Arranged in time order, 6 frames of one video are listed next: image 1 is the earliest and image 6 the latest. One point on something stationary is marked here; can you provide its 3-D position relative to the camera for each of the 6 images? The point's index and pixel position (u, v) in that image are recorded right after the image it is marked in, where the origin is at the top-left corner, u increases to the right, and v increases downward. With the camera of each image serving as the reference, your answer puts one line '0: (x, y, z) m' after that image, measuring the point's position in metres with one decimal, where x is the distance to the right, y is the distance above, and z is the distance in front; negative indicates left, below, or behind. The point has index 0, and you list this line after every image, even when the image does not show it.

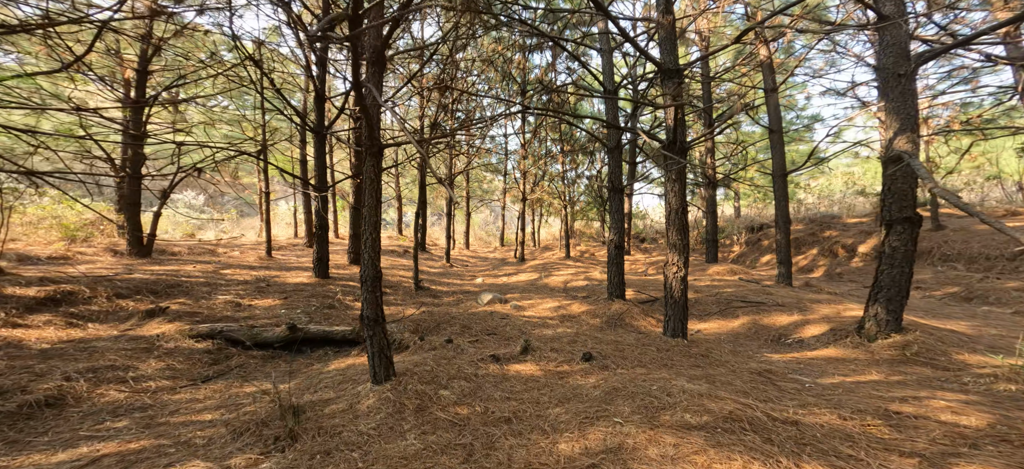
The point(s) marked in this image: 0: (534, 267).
0: (+0.6, -0.9, +11.5) m
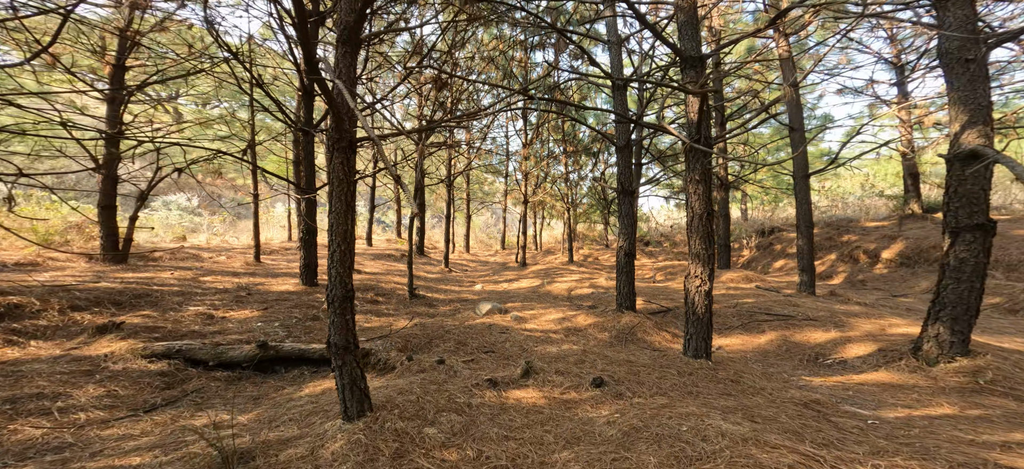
0: (+0.6, -1.0, +11.0) m
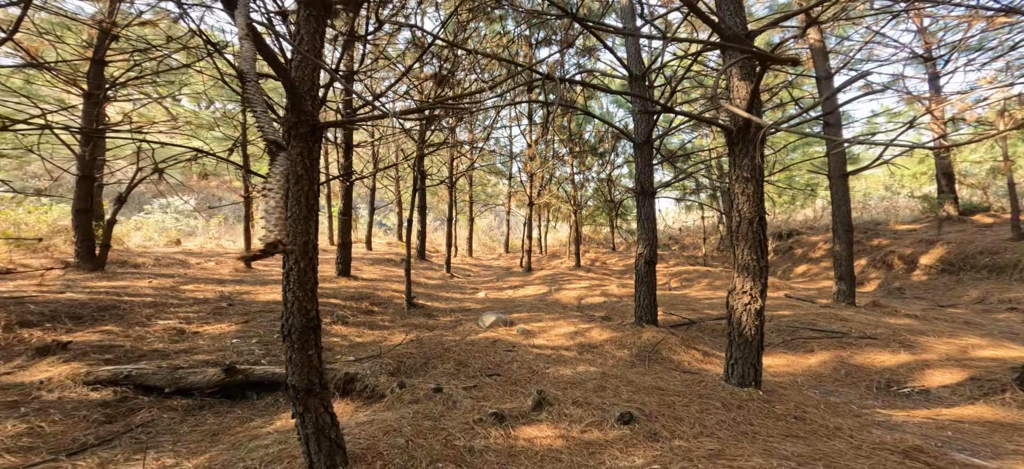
0: (+0.7, -1.0, +10.4) m
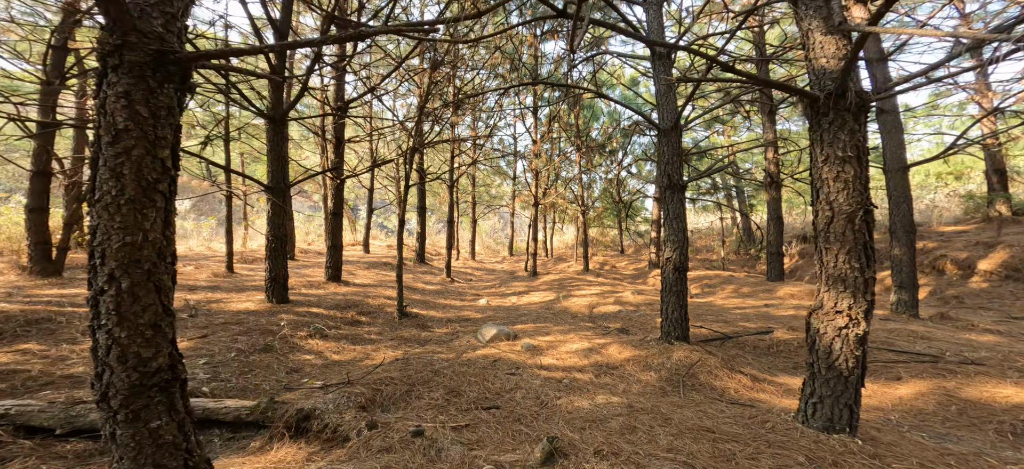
0: (+0.8, -1.1, +9.7) m
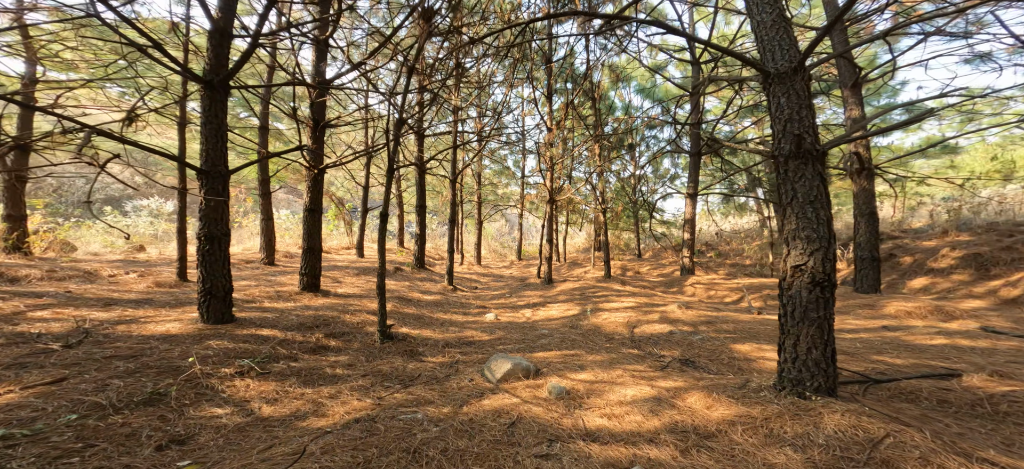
0: (+1.1, -1.1, +8.2) m
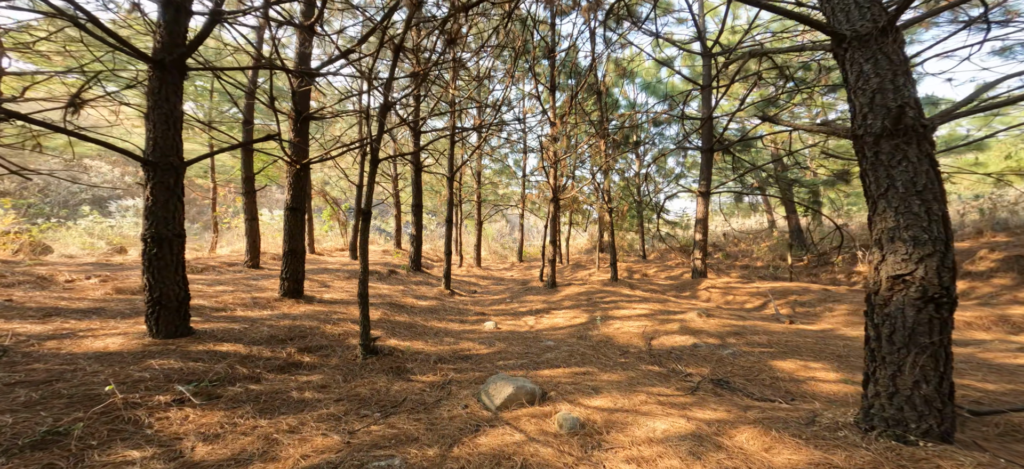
0: (+1.1, -1.1, +7.6) m
